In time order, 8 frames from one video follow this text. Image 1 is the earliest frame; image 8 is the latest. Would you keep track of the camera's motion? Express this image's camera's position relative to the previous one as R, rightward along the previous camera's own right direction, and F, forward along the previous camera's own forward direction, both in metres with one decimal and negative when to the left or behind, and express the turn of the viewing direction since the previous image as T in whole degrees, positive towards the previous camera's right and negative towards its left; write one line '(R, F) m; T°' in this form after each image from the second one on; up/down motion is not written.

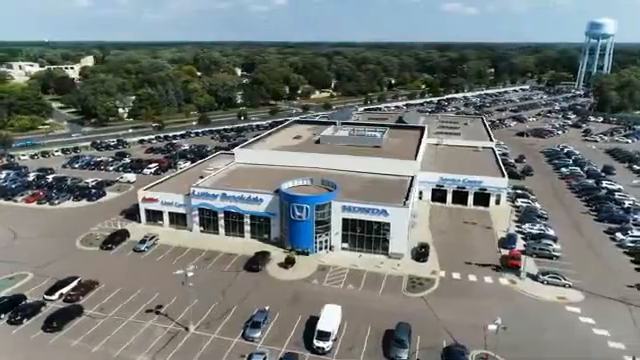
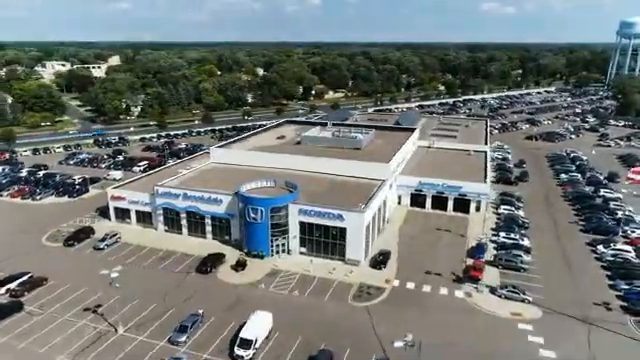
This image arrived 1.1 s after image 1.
(+6.7, +1.4) m; -4°
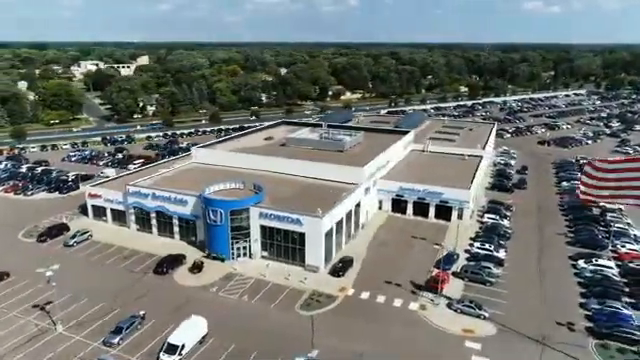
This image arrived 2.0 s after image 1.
(+6.3, +1.2) m; -4°
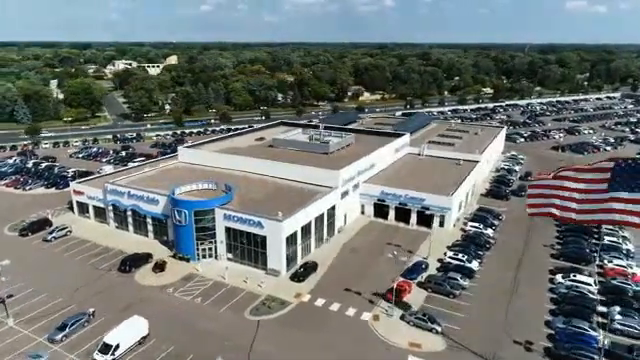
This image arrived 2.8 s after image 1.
(+5.9, +1.0) m; -4°
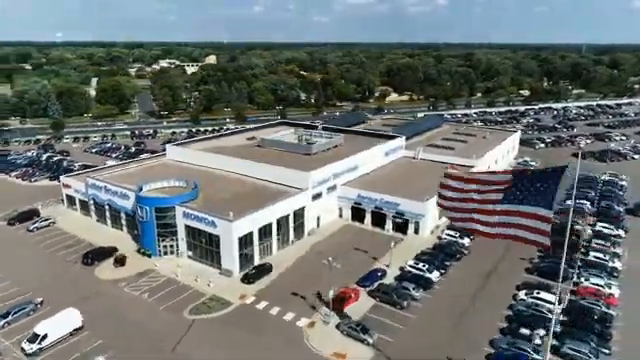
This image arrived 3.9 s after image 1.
(+7.5, +1.1) m; -6°
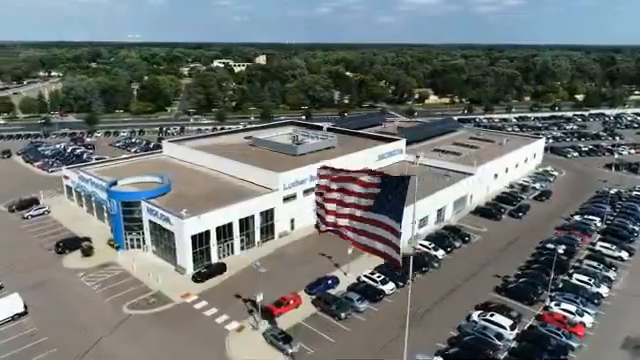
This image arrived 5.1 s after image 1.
(+8.4, +1.7) m; -7°
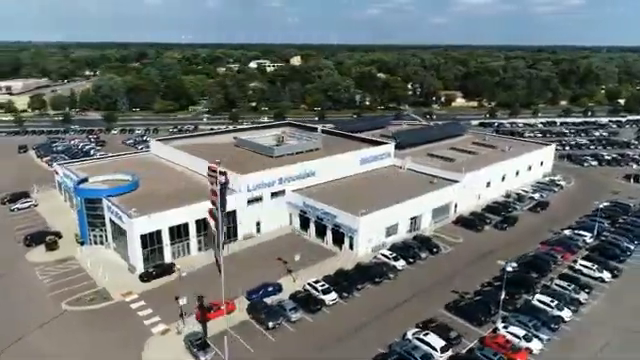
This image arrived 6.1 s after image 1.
(+7.6, +1.5) m; -6°
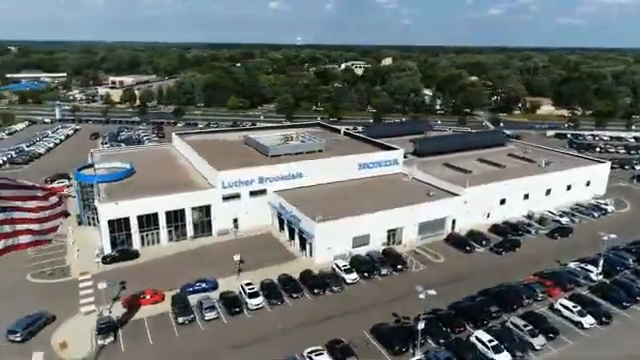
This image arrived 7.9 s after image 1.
(+12.3, +2.7) m; -13°
